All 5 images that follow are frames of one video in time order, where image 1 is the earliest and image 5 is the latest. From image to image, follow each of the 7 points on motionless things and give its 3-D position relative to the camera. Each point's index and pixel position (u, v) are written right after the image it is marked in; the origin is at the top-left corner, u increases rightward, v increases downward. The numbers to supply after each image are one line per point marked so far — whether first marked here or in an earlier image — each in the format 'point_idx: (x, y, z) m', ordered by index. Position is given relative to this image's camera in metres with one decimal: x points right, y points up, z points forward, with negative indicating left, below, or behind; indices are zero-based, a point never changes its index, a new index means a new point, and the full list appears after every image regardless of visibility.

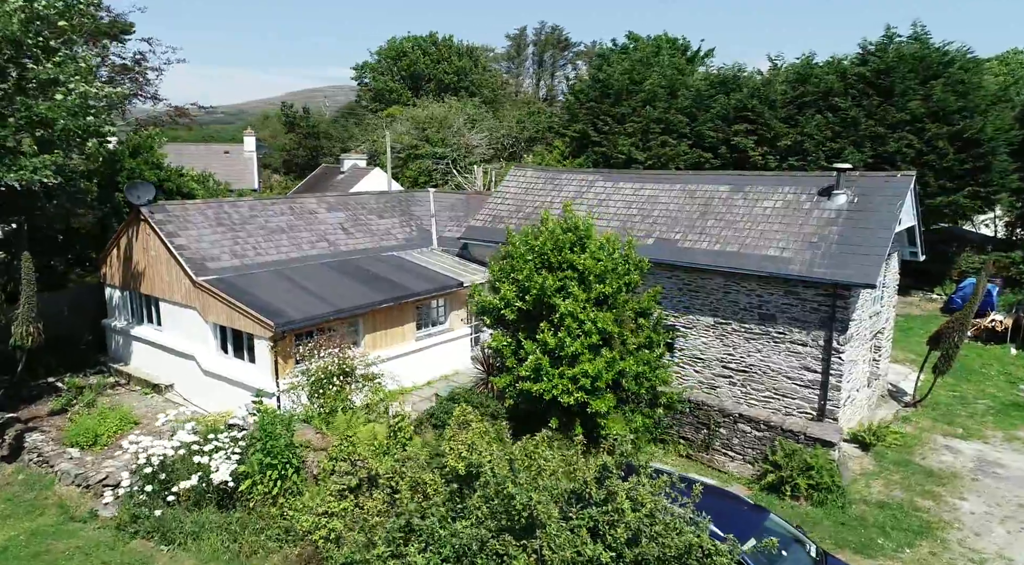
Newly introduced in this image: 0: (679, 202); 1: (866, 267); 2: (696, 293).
0: (+4.2, +2.0, +18.7) m
1: (+7.1, +0.3, +15.1) m
2: (+4.3, -0.3, +17.3) m
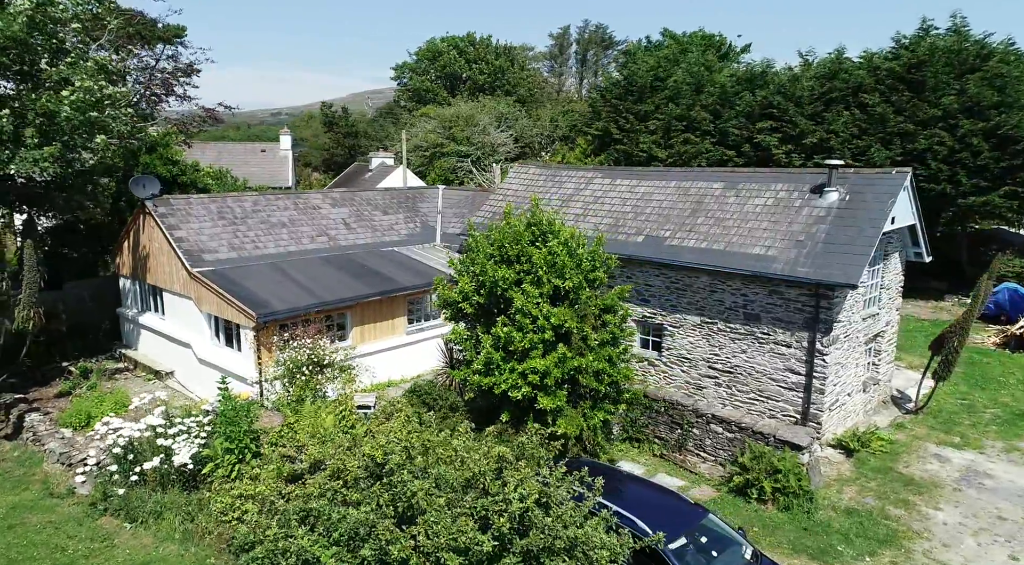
0: (+4.0, +2.1, +18.4) m
1: (+6.6, +0.3, +14.6) m
2: (+3.9, -0.2, +17.1) m
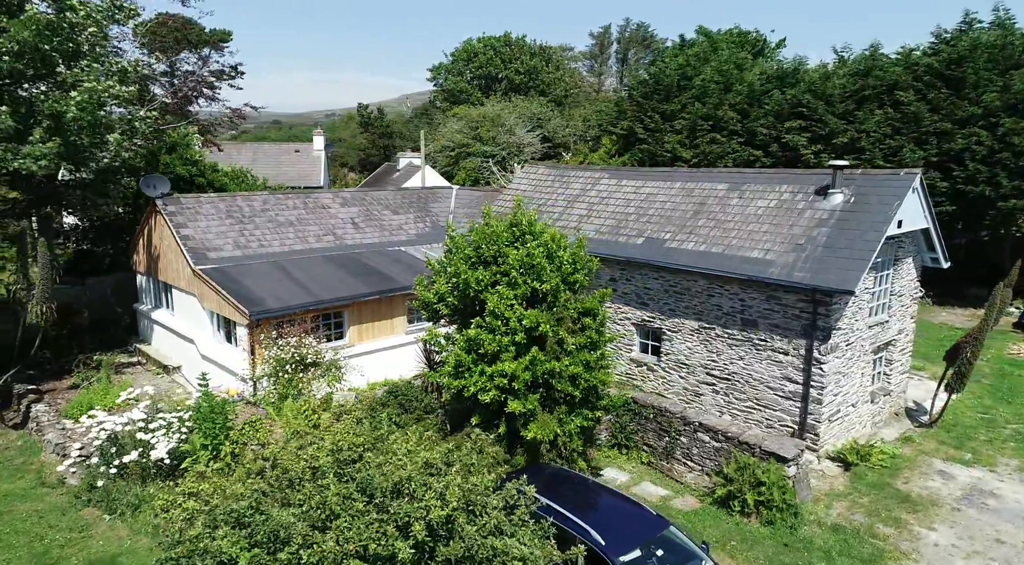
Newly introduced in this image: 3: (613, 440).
0: (+4.0, +2.0, +18.0) m
1: (+6.3, +0.2, +14.0) m
2: (+3.8, -0.3, +16.6) m
3: (+2.1, -3.2, +15.2) m
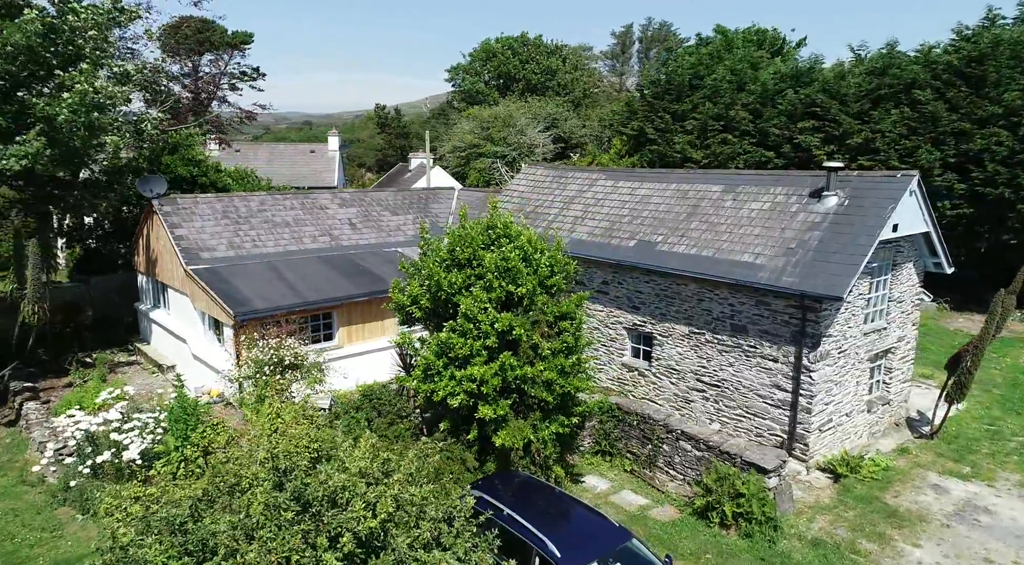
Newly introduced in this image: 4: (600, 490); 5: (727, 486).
0: (+3.8, +1.9, +17.6) m
1: (+5.9, +0.1, +13.5) m
2: (+3.5, -0.4, +16.3) m
3: (+1.7, -3.3, +14.9) m
4: (+1.6, -3.8, +13.8) m
5: (+3.6, -3.4, +12.4) m
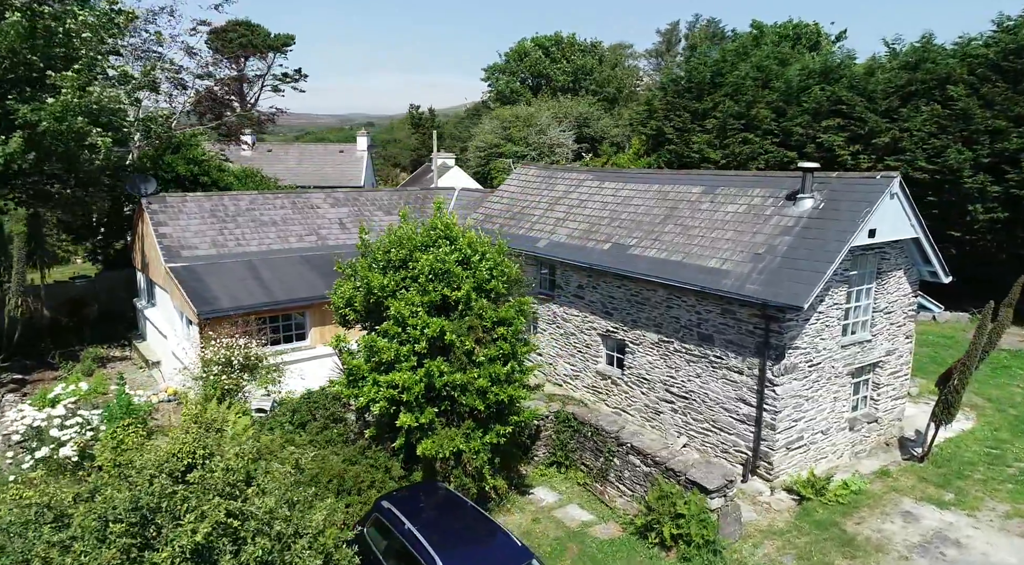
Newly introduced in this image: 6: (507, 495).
0: (+3.1, +1.8, +16.9) m
1: (+4.9, -0.1, +12.6) m
2: (+2.7, -0.5, +15.6) m
3: (+0.8, -3.4, +14.3) m
4: (+0.6, -3.9, +13.2) m
5: (+2.4, -3.5, +11.7) m
6: (-0.1, -3.7, +13.1) m
